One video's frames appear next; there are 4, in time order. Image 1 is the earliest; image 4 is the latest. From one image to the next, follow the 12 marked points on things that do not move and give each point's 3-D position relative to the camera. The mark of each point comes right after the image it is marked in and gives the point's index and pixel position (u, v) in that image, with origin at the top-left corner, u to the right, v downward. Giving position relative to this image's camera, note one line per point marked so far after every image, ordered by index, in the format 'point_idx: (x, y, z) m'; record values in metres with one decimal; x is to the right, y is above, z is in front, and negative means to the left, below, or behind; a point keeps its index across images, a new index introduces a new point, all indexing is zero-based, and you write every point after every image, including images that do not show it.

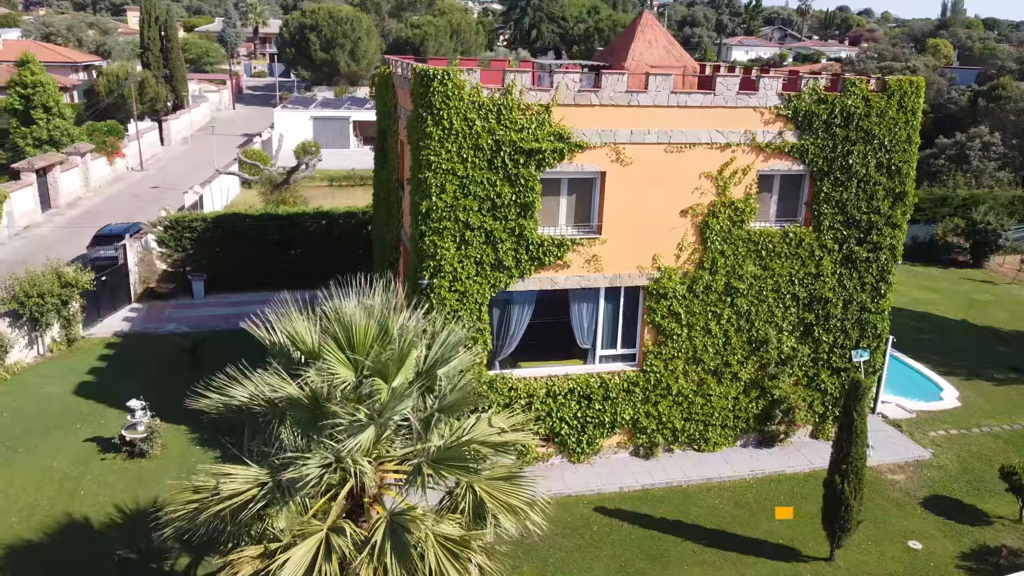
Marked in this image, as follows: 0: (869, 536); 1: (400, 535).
0: (+6.3, -4.4, +13.3) m
1: (-1.3, -2.7, +8.2) m
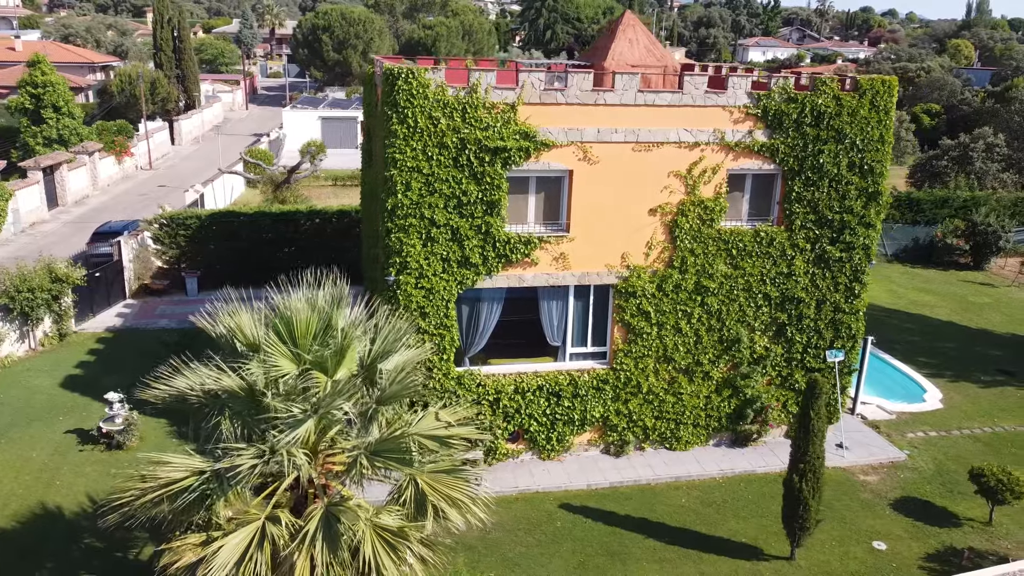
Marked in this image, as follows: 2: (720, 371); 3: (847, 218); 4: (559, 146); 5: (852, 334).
0: (+5.7, -4.4, +13.3) m
1: (-2.0, -2.6, +8.3) m
2: (+4.3, -1.7, +15.5) m
3: (+6.6, +1.4, +14.9) m
4: (+0.8, +2.6, +13.5) m
5: (+7.1, -1.0, +15.8) m
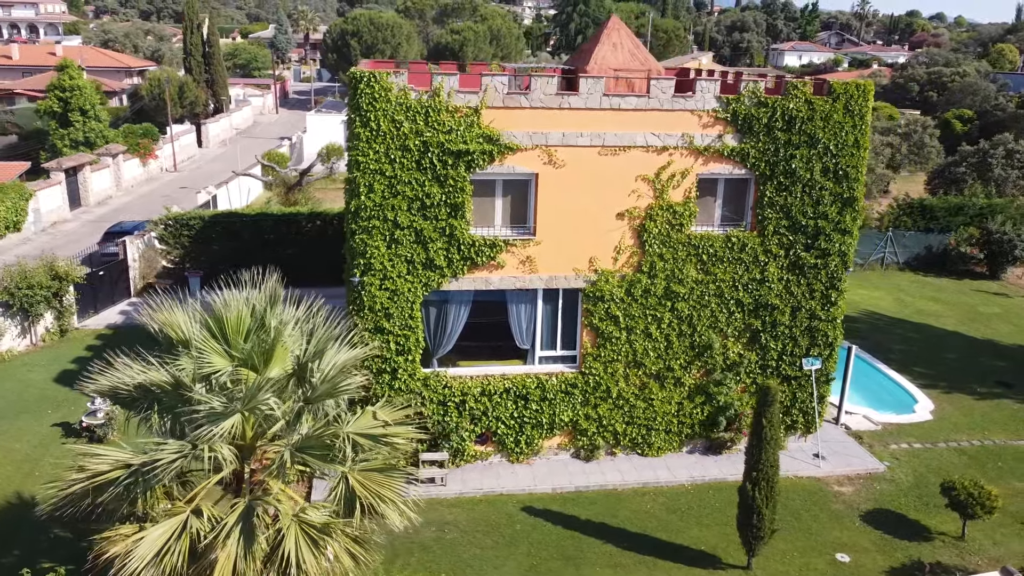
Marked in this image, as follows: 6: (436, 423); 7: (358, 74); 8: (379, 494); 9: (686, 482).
0: (+4.9, -4.5, +13.1) m
1: (-2.9, -2.6, +8.5) m
2: (+3.7, -1.8, +15.4) m
3: (+6.0, +1.3, +14.7) m
4: (+0.2, +2.5, +13.6) m
5: (+6.5, -1.1, +15.5) m
6: (-1.5, -2.6, +14.6) m
7: (-2.6, +3.6, +12.6) m
8: (-1.7, -2.6, +9.3) m
9: (+3.4, -3.8, +14.9) m
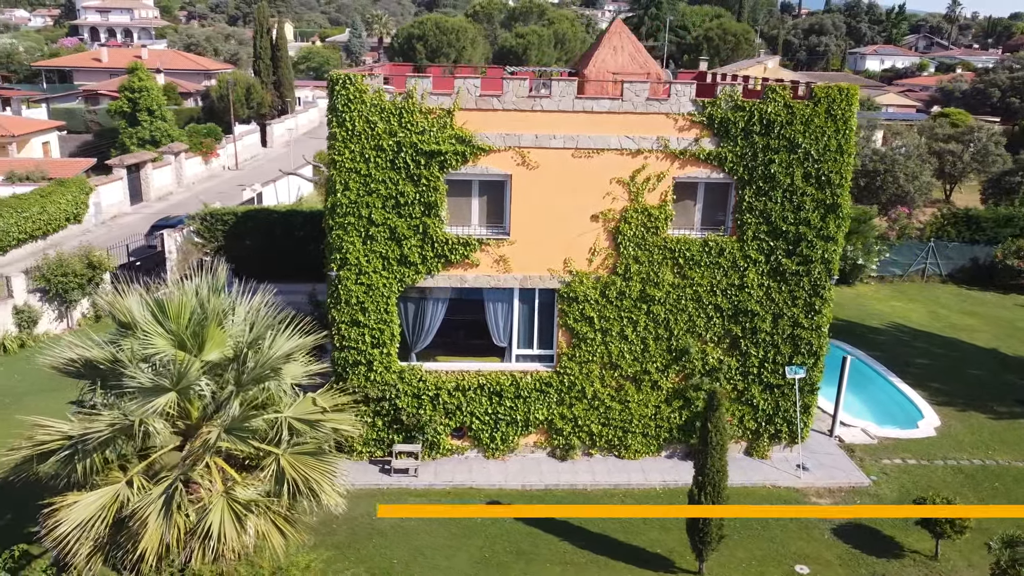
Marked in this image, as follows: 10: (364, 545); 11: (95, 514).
0: (+4.2, -4.6, +12.9) m
1: (-4.0, -2.5, +9.1) m
2: (+3.2, -1.9, +15.3) m
3: (+5.6, +1.1, +14.5) m
4: (-0.3, +2.5, +13.9) m
5: (+6.1, -1.3, +15.2) m
6: (-2.0, -2.5, +15.0) m
7: (-3.1, +3.7, +13.2) m
8: (-2.7, -2.4, +9.8) m
9: (+2.9, -3.9, +14.9) m
10: (-2.5, -4.3, +12.7) m
11: (-4.9, -2.7, +8.9) m
